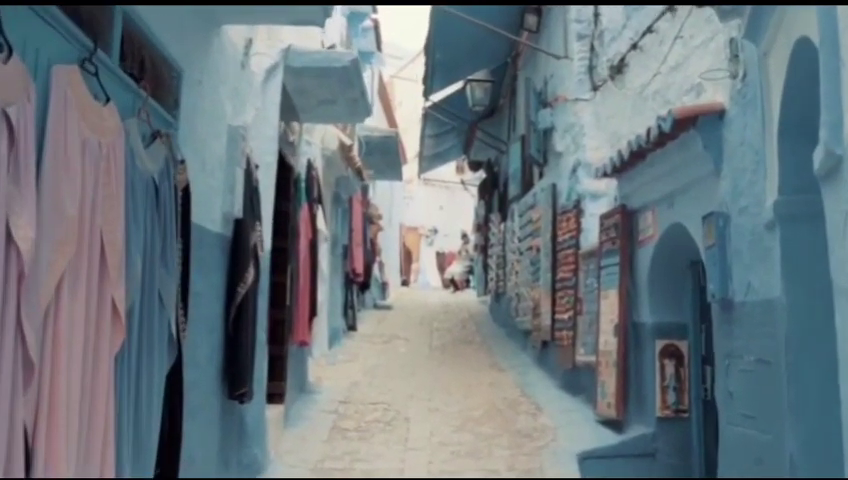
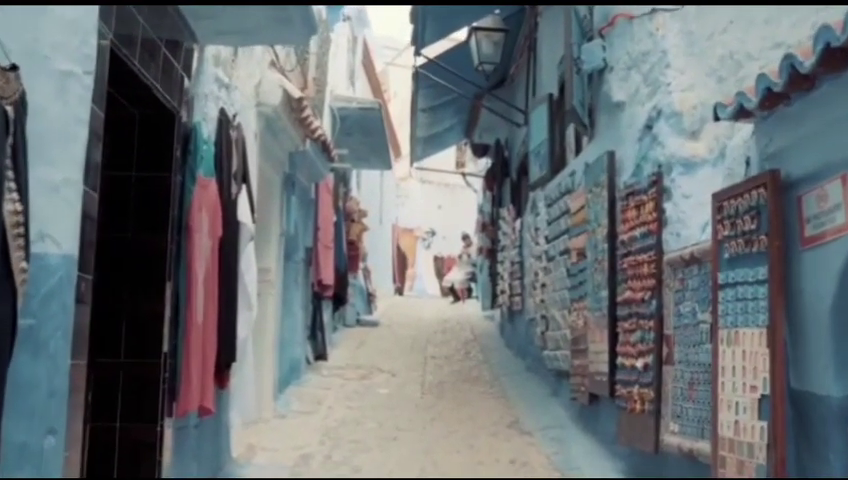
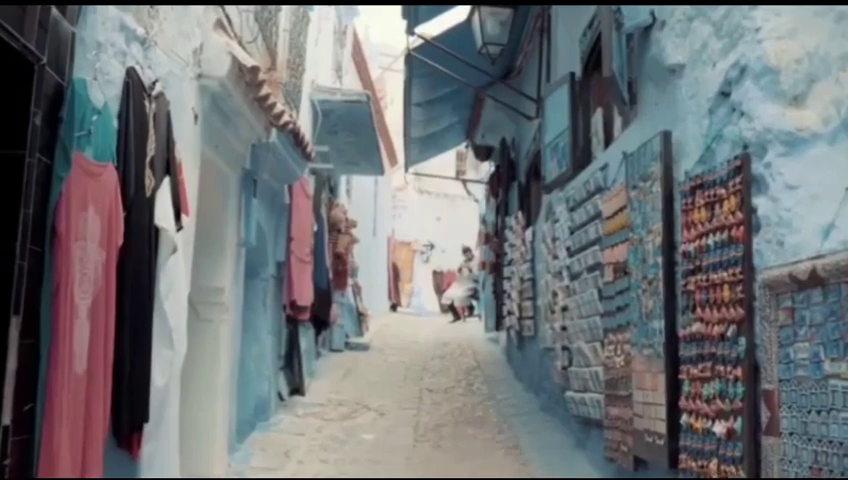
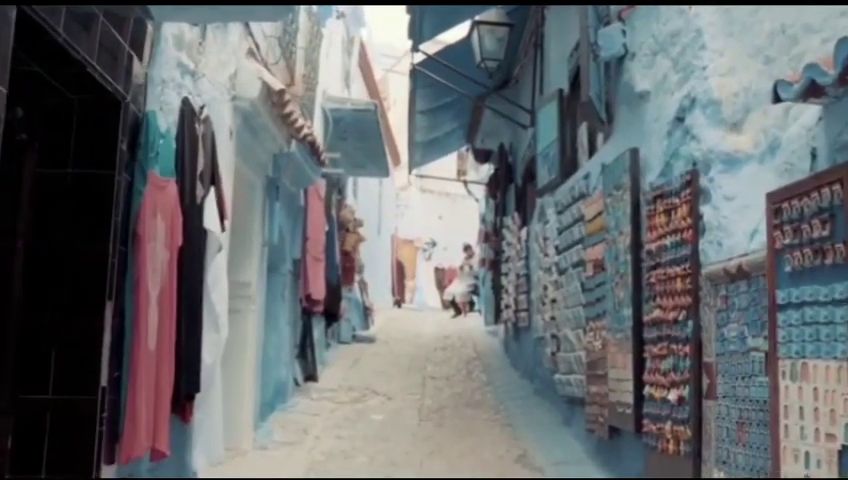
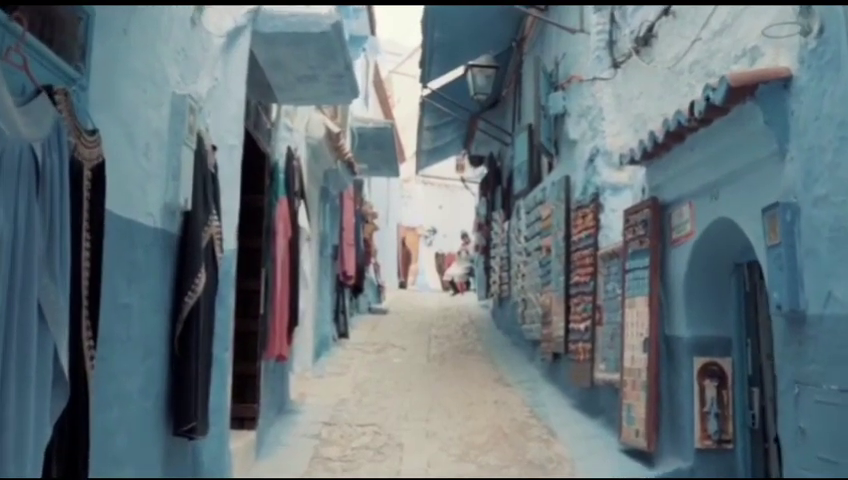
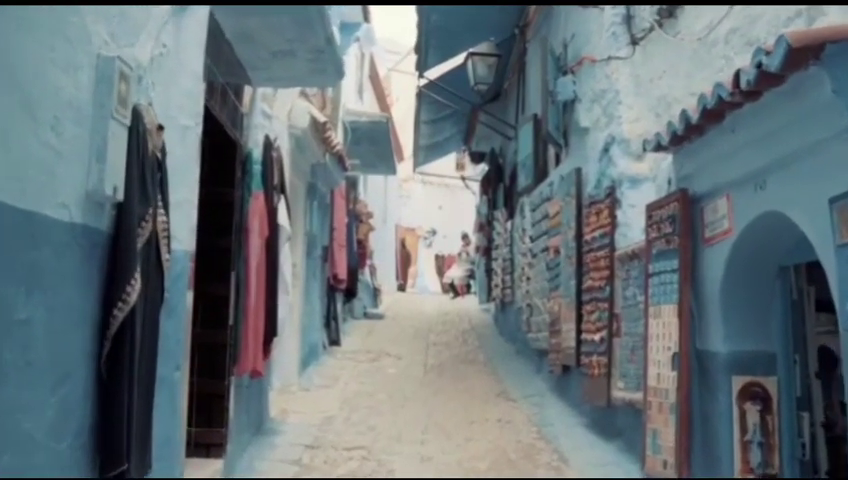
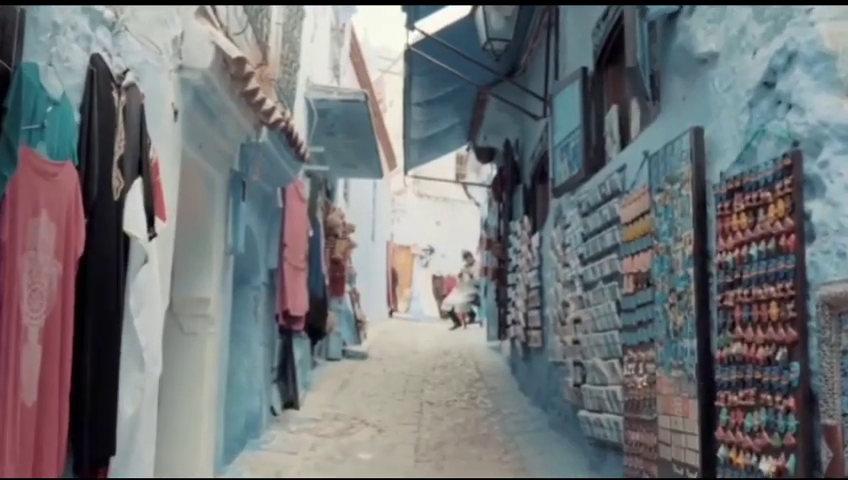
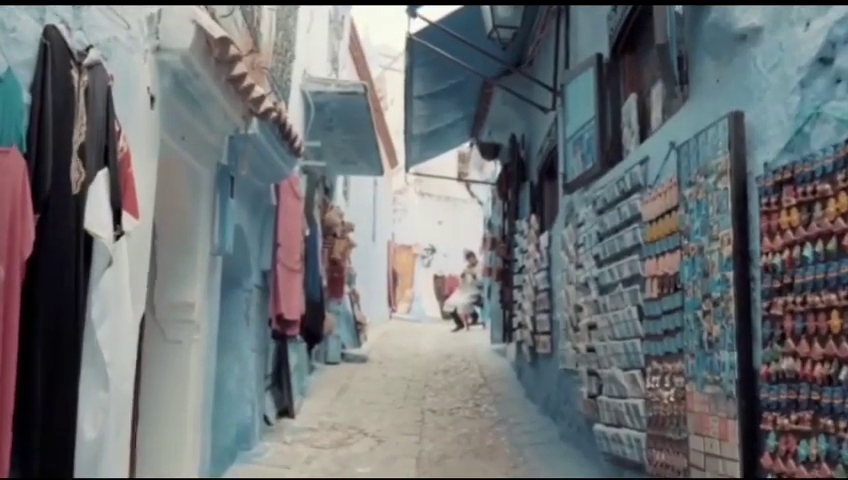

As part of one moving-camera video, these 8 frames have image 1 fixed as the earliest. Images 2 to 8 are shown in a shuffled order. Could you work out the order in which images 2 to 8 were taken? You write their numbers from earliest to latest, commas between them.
5, 6, 2, 4, 3, 7, 8
